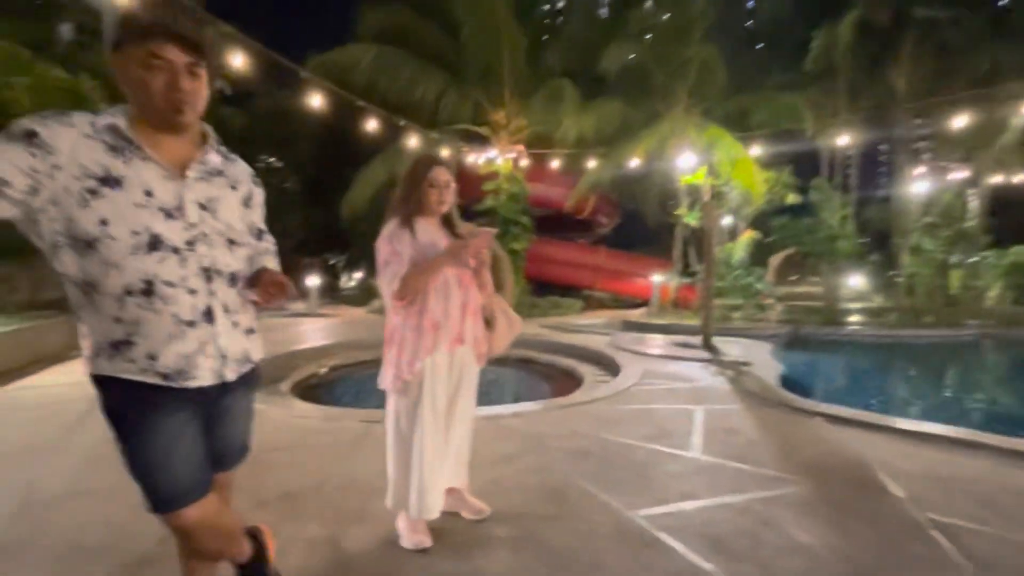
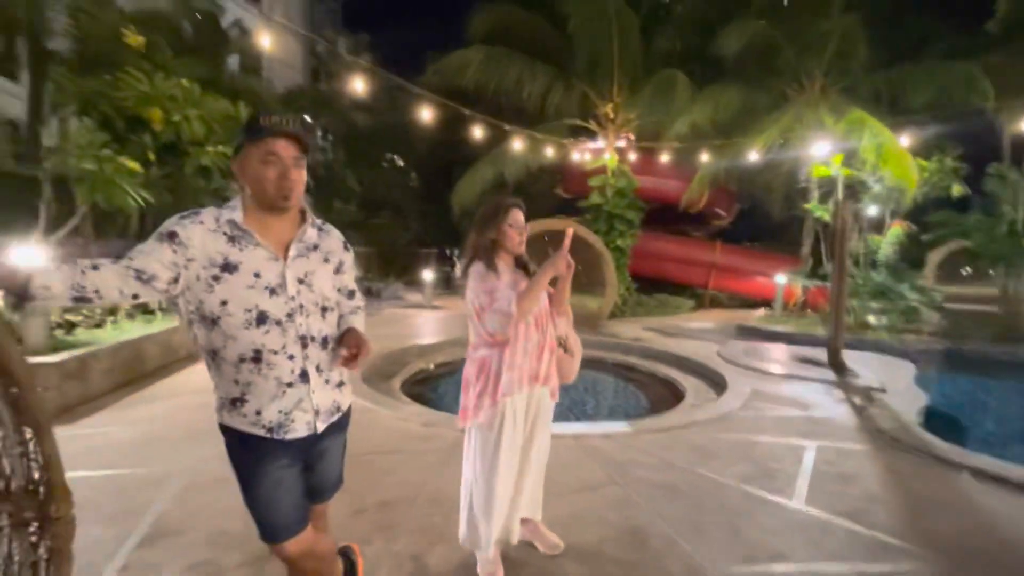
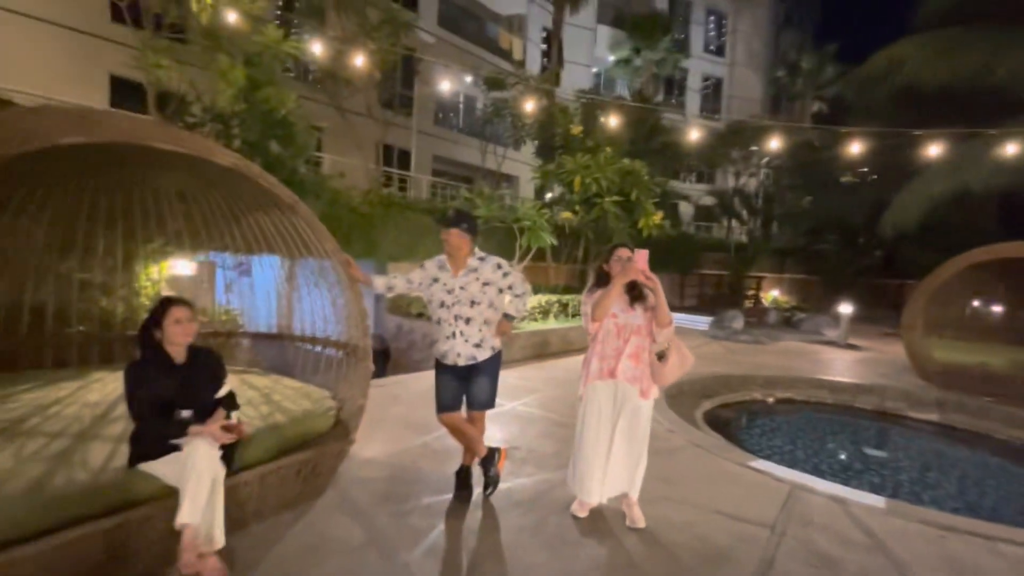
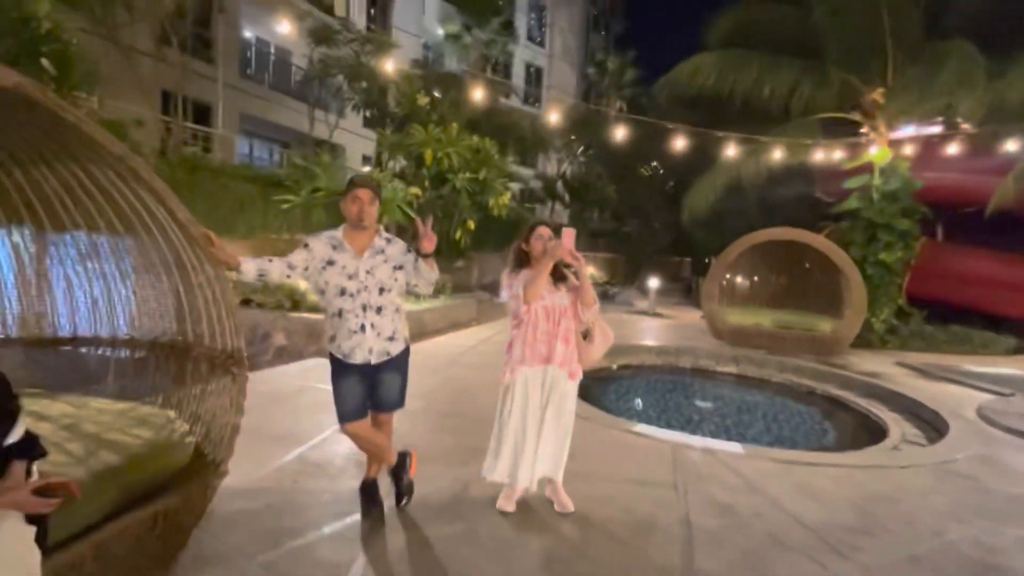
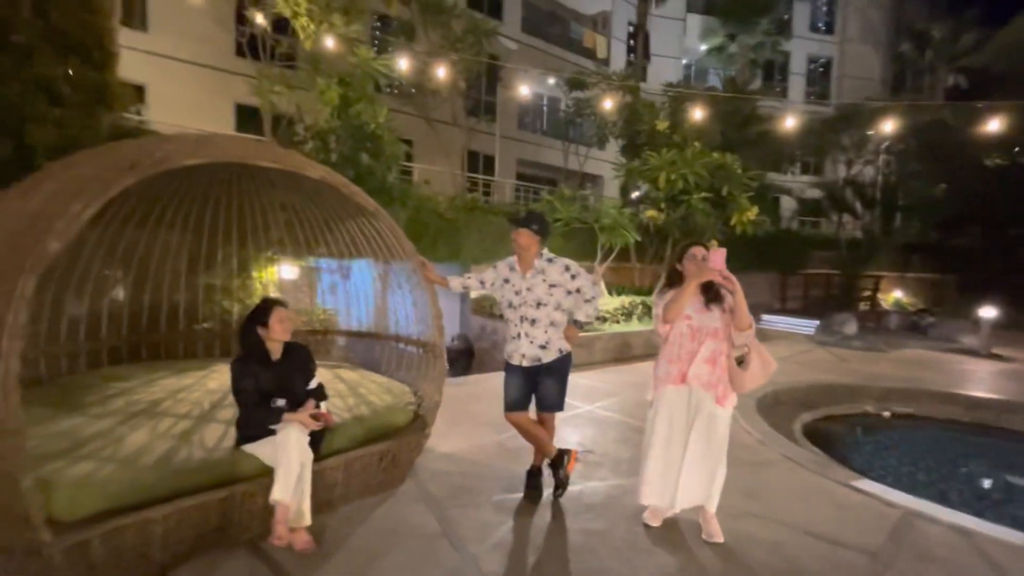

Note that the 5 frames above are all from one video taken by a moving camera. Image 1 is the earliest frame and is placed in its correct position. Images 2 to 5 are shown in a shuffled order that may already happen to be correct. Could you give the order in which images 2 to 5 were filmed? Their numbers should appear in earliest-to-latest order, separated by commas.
2, 4, 3, 5
